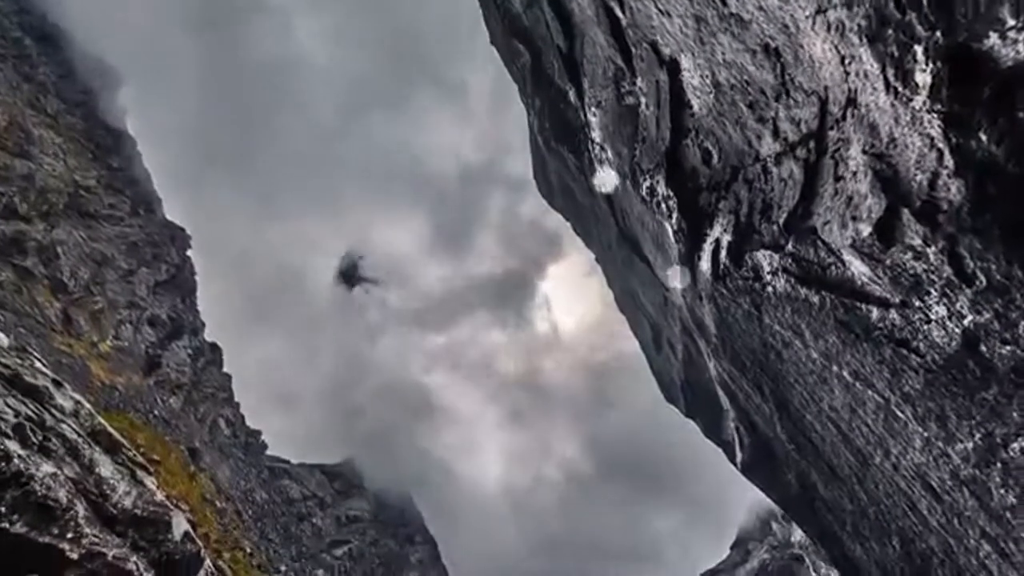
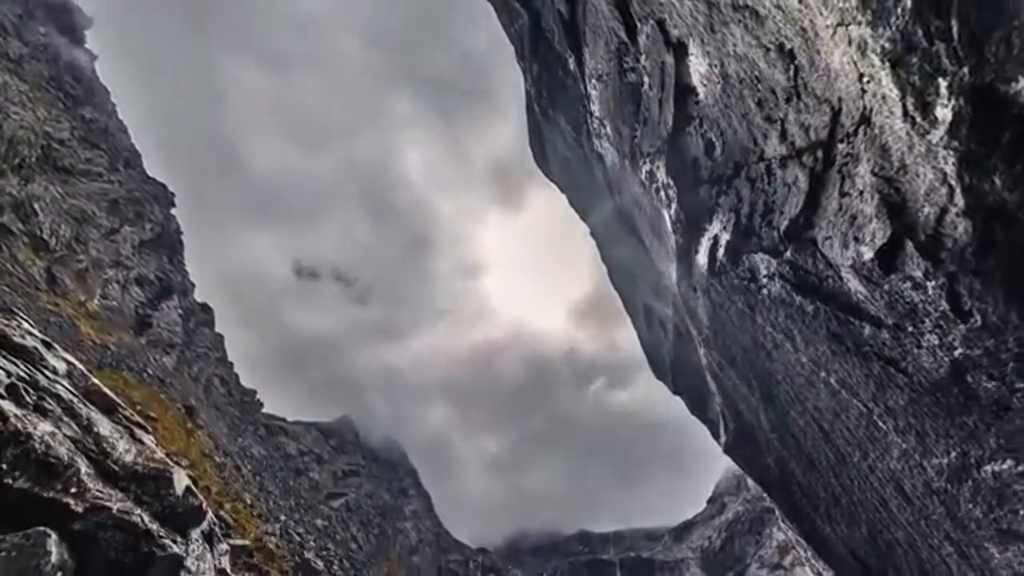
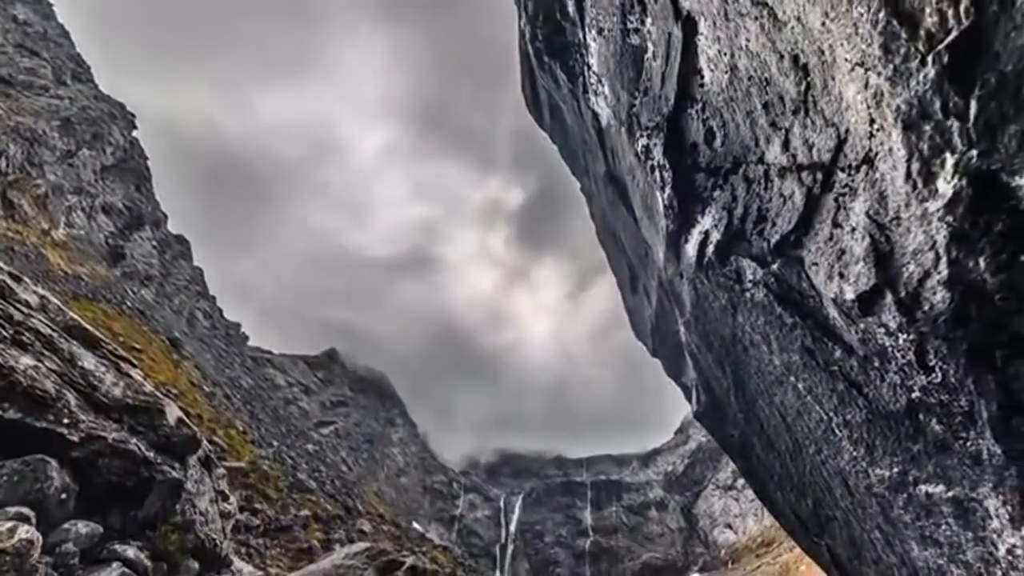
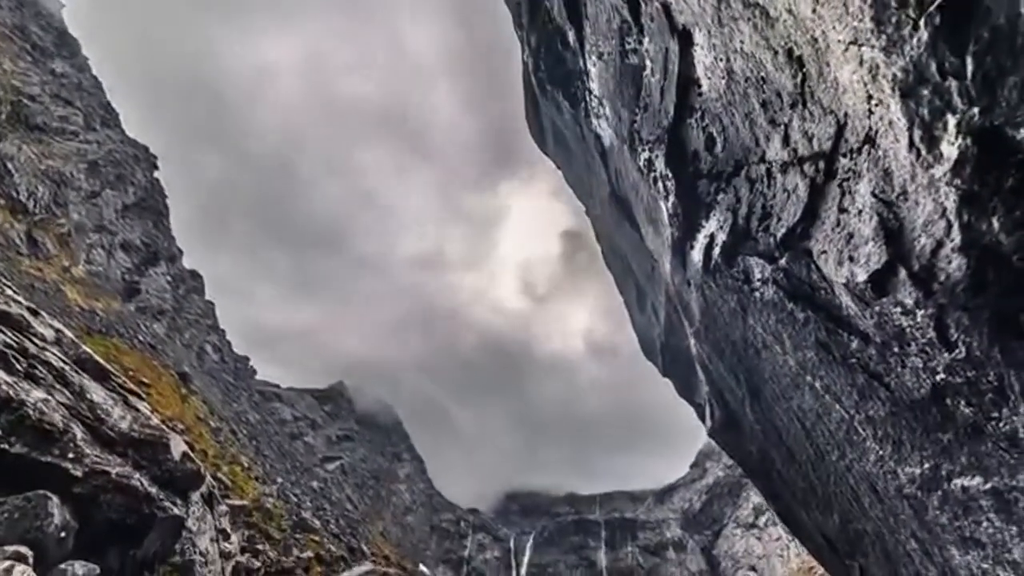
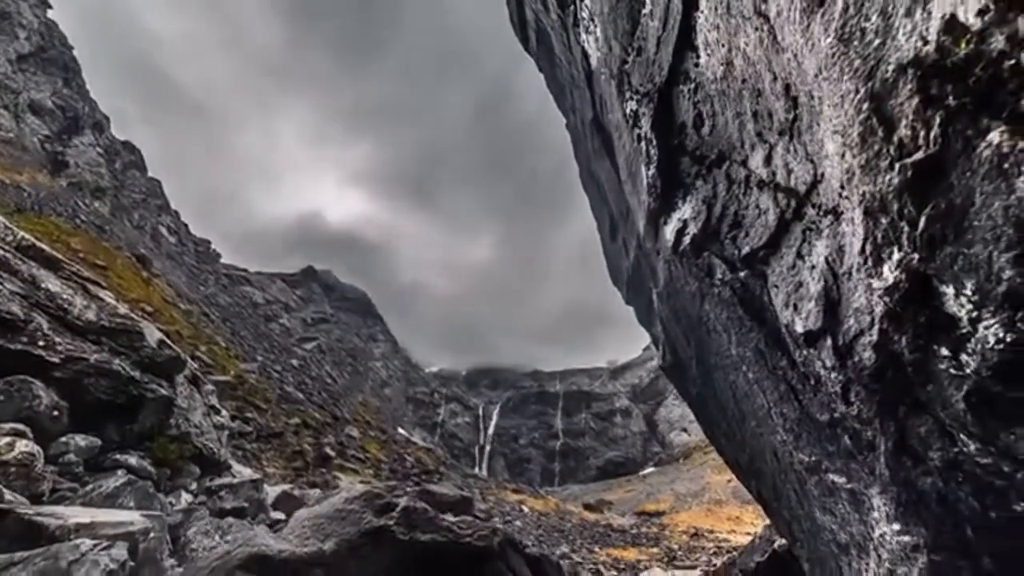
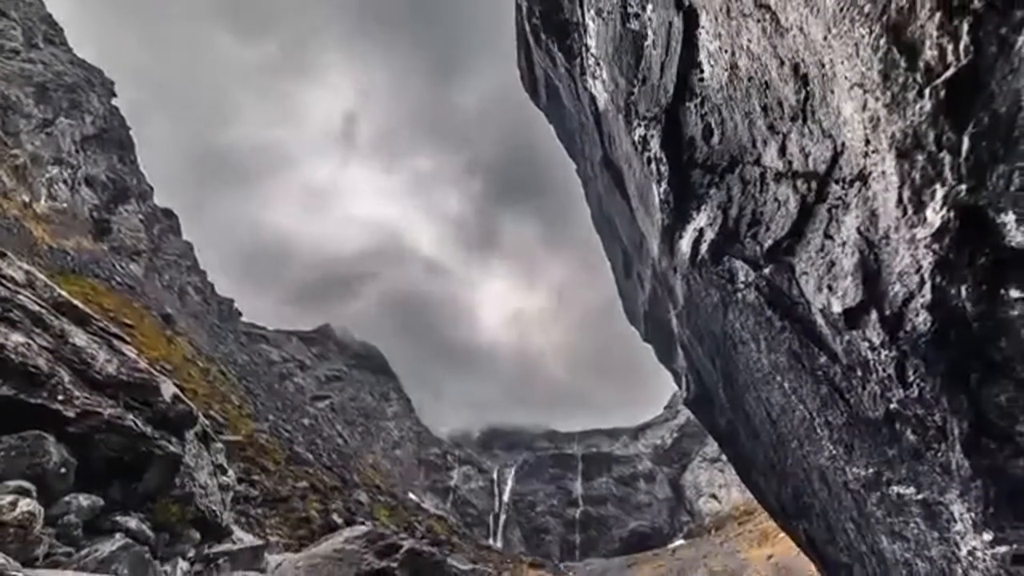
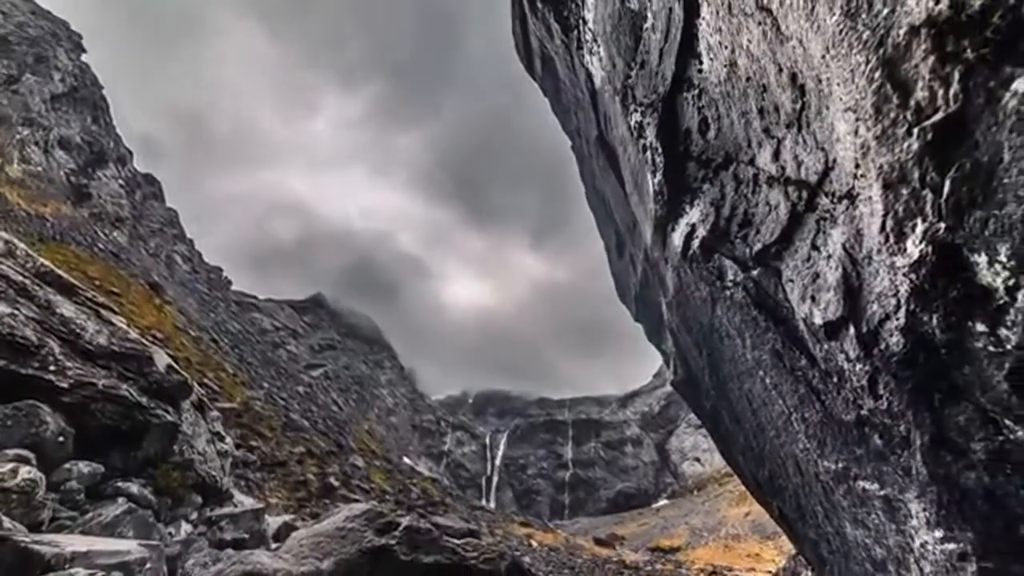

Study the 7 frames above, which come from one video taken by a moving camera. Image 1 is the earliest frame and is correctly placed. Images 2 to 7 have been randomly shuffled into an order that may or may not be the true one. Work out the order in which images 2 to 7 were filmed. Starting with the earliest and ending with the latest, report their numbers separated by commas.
2, 4, 3, 6, 7, 5
